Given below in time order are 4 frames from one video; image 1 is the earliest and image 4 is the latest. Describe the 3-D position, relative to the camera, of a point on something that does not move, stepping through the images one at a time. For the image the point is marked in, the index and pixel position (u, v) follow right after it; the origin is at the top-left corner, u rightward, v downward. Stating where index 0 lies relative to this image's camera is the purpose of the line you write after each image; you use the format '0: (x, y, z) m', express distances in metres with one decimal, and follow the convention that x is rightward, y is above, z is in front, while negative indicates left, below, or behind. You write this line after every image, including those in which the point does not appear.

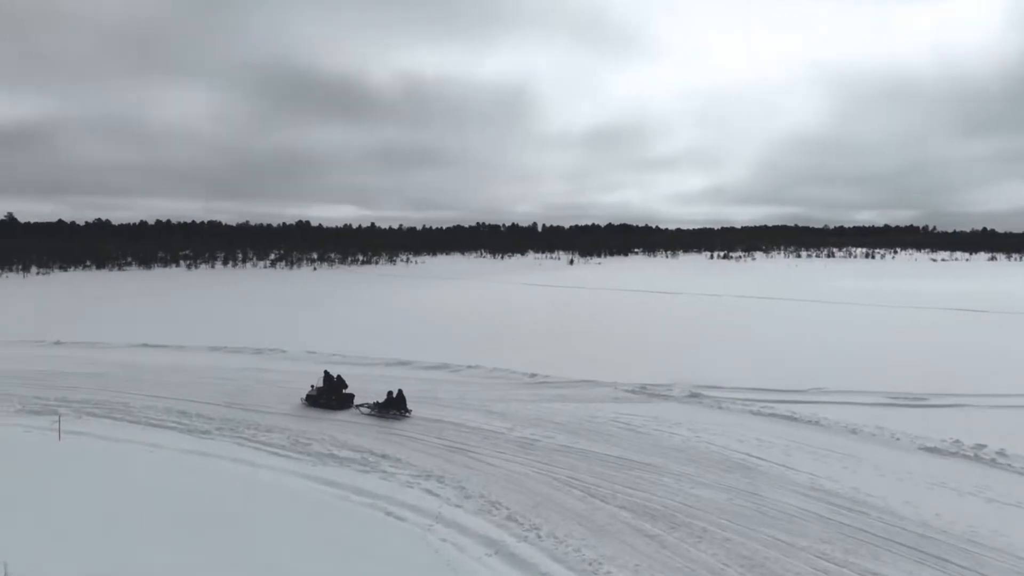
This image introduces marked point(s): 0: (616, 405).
0: (+1.0, -1.2, +10.0) m
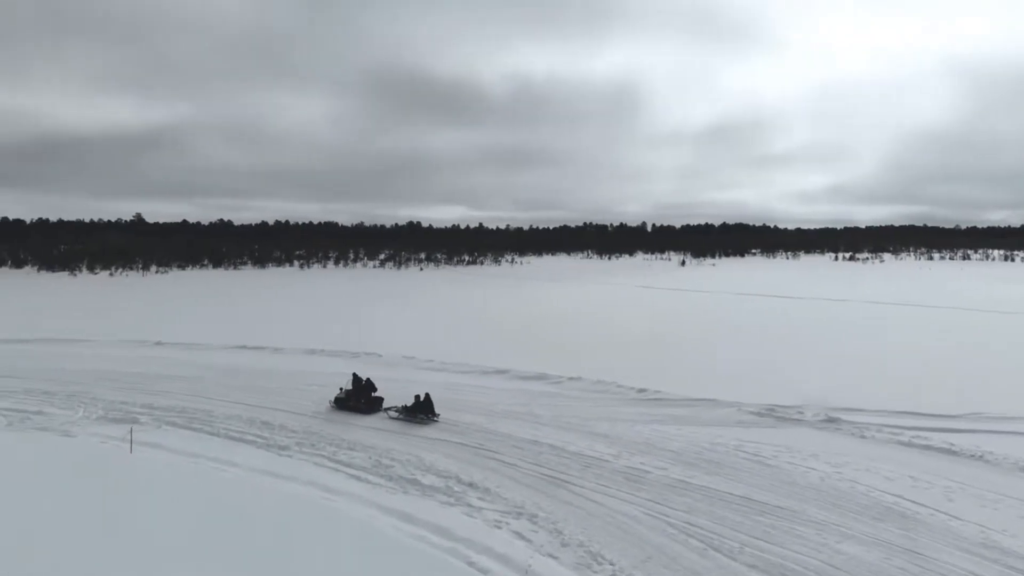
0: (+2.0, -1.2, +8.8) m
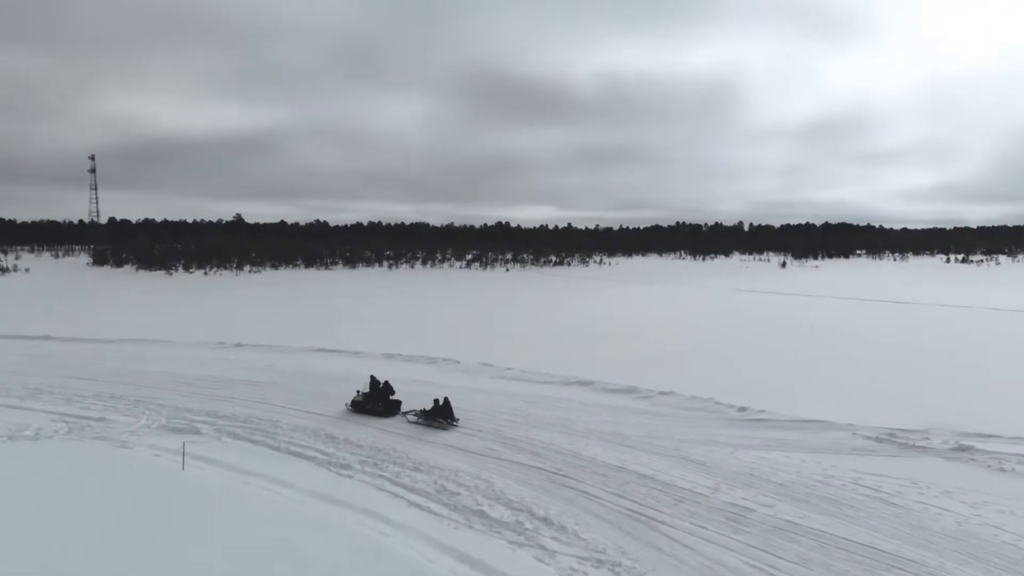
0: (+2.6, -1.3, +7.7) m
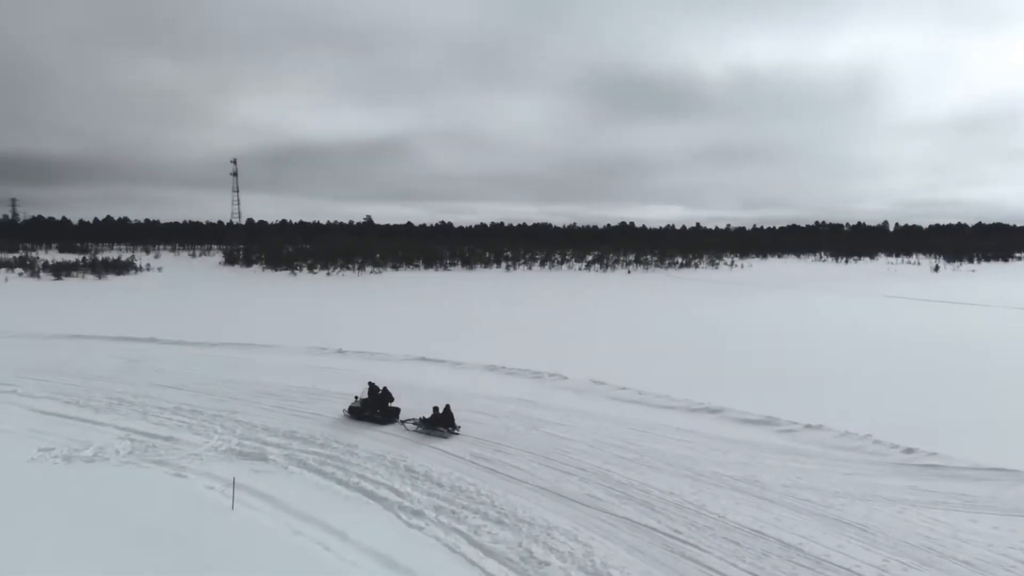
0: (+3.3, -1.4, +5.8) m
